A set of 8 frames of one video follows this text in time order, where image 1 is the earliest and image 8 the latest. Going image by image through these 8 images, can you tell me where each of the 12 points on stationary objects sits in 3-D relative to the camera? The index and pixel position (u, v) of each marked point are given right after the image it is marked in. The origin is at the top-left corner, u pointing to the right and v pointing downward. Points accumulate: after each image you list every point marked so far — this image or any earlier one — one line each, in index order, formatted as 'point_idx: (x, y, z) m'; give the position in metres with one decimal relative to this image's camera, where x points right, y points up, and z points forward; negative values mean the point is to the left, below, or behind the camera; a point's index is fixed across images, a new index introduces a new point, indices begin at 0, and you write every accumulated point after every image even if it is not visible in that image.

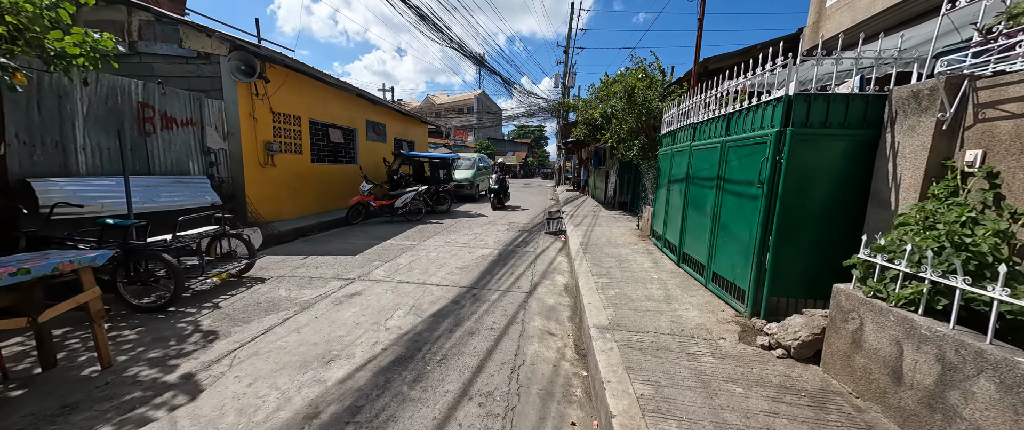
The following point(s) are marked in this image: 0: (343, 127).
0: (-4.9, +2.5, +9.2) m
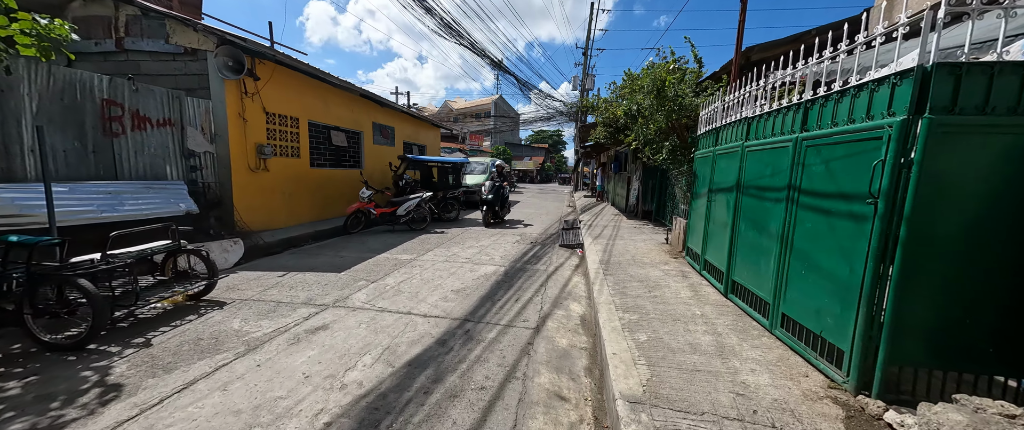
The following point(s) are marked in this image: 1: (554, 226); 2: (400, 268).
0: (-4.5, +2.3, +8.8) m
1: (+1.2, -0.3, +9.0) m
2: (-1.7, -0.8, +4.8) m
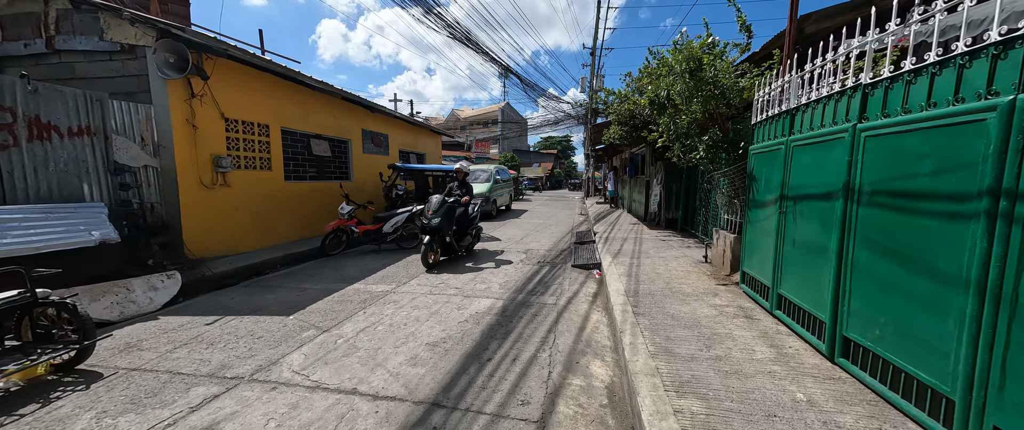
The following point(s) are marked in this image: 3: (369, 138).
0: (-4.5, +1.9, +7.9) m
1: (+1.3, -0.6, +7.8) m
2: (-1.7, -1.1, +3.7) m
3: (-4.2, +2.3, +9.3) m
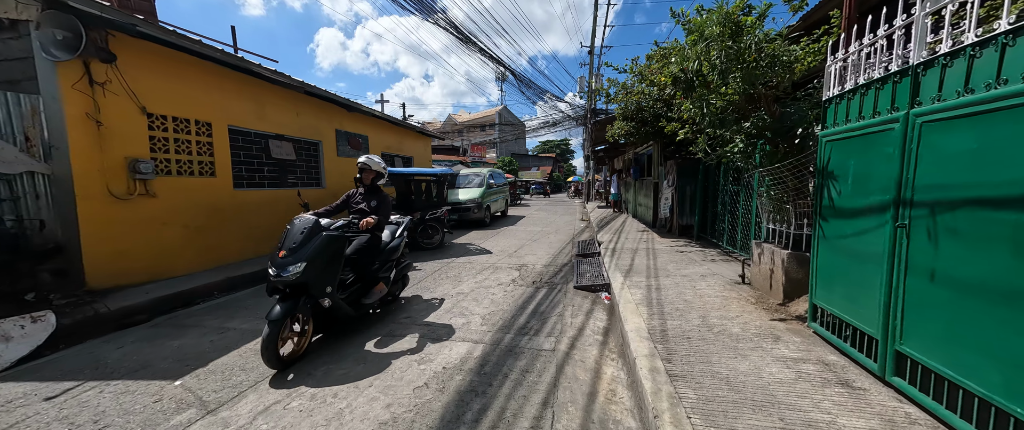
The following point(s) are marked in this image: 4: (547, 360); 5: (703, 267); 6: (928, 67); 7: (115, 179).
0: (-4.7, +1.7, +6.9) m
1: (+1.1, -0.8, +6.8) m
2: (-1.8, -1.2, +2.7) m
3: (-4.4, +2.0, +8.3) m
4: (+0.3, -1.2, +2.7) m
5: (+2.8, -0.8, +4.7) m
6: (+2.3, +0.8, +1.8) m
7: (-5.1, +0.5, +4.2) m
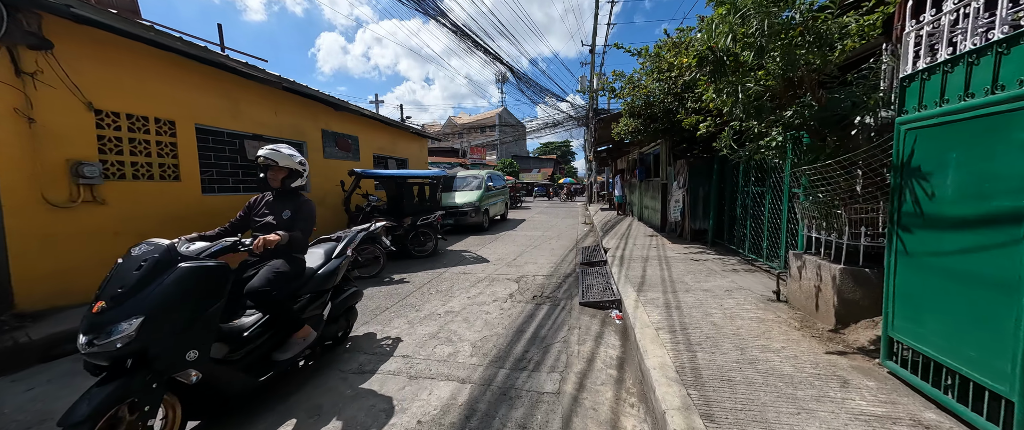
0: (-4.7, +1.5, +6.4) m
1: (+1.1, -0.9, +6.2) m
2: (-1.9, -1.3, +2.1) m
3: (-4.4, +1.8, +7.8) m
4: (+0.3, -1.3, +2.2) m
5: (+2.8, -0.8, +4.2) m
6: (+2.3, +0.8, +1.2) m
7: (-5.2, +0.3, +3.6) m
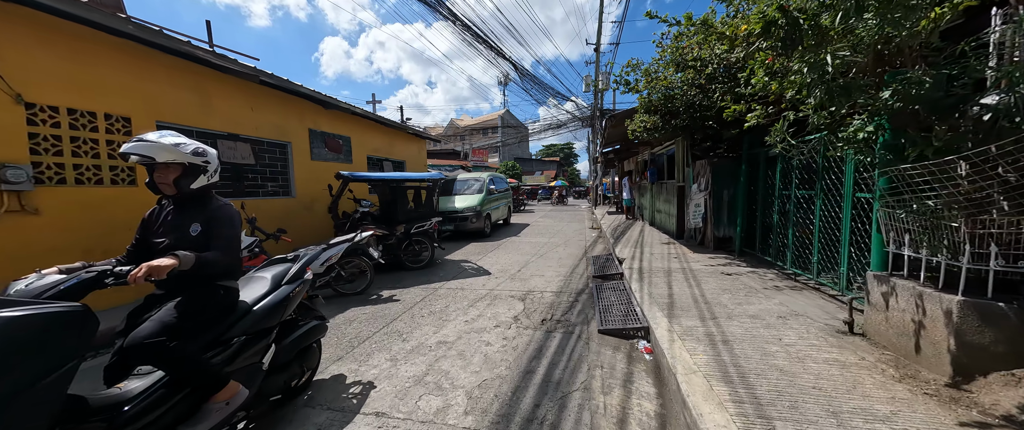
0: (-4.6, +1.4, +5.8) m
1: (+1.2, -1.0, +5.6) m
2: (-1.8, -1.4, +1.5) m
3: (-4.3, +1.7, +7.2) m
4: (+0.3, -1.4, +1.5) m
5: (+2.8, -0.9, +3.5) m
6: (+2.3, +0.7, +0.6) m
7: (-5.1, +0.2, +3.0) m
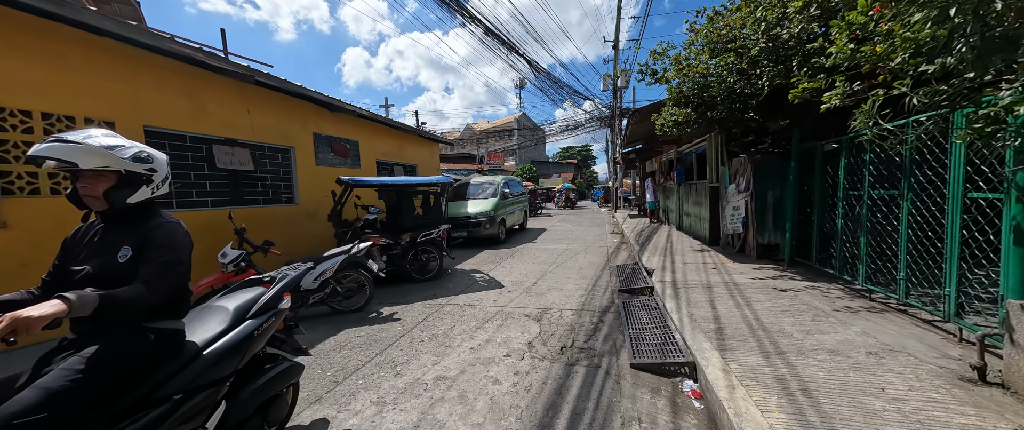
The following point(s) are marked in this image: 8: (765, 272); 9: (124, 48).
0: (-4.4, +1.2, +5.5) m
1: (+1.4, -1.1, +4.9) m
2: (-1.8, -1.5, +1.0) m
3: (-4.0, +1.5, +6.9) m
4: (+0.3, -1.5, +0.9) m
5: (+3.0, -1.0, +2.8) m
6: (+2.3, +0.7, -0.1) m
7: (-5.0, +0.1, +2.8) m
8: (+3.7, -0.8, +4.8) m
9: (-4.8, +2.0, +4.0) m
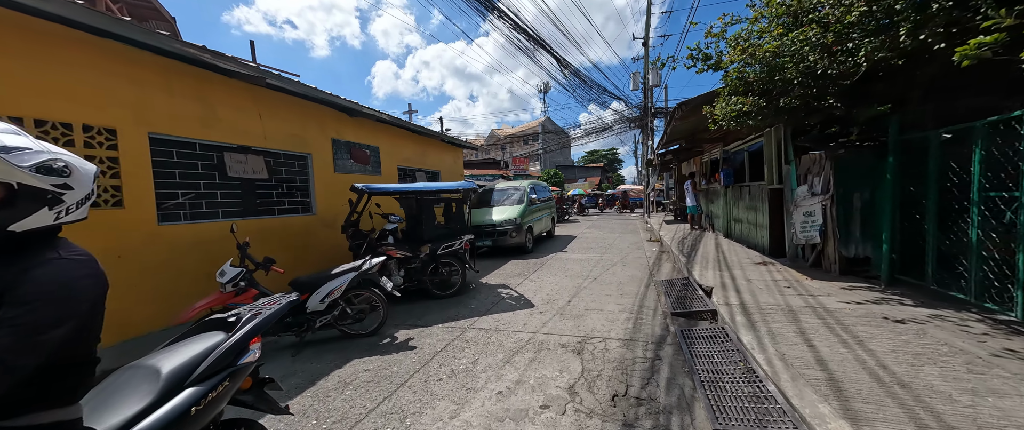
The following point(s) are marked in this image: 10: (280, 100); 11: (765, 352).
0: (-3.9, +1.1, +5.2) m
1: (+1.8, -1.2, +4.2) m
2: (-1.7, -1.6, +0.5) m
3: (-3.5, +1.3, +6.6) m
4: (+0.5, -1.5, +0.3) m
5: (+3.2, -1.1, +1.9) m
6: (+2.3, +0.6, -0.9) m
7: (-4.8, 0.0, +2.5) m
8: (+4.1, -0.9, +3.8) m
9: (-4.4, +1.9, +3.7) m
10: (-3.9, +1.9, +5.4) m
11: (+2.2, -1.1, +2.7) m
